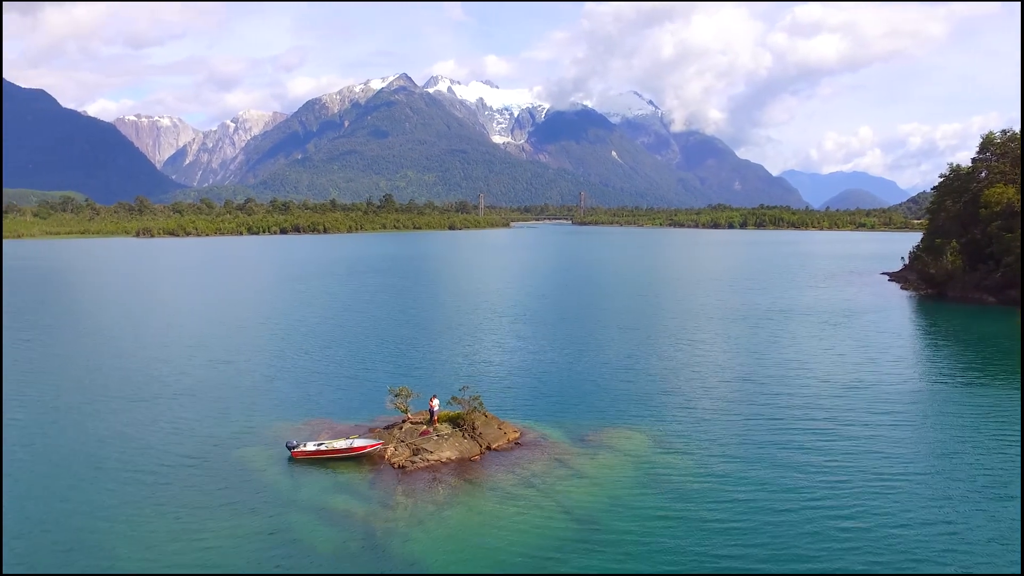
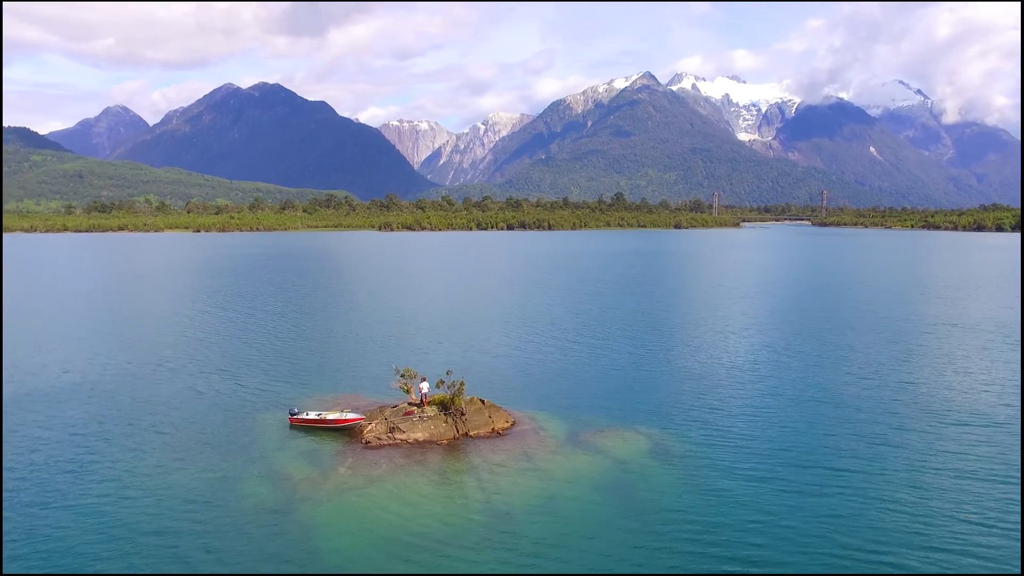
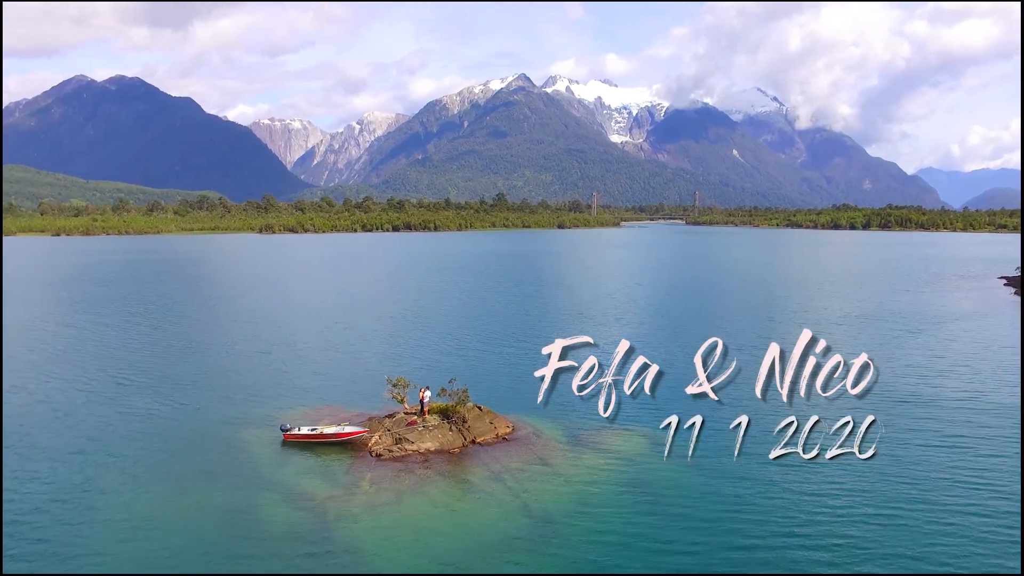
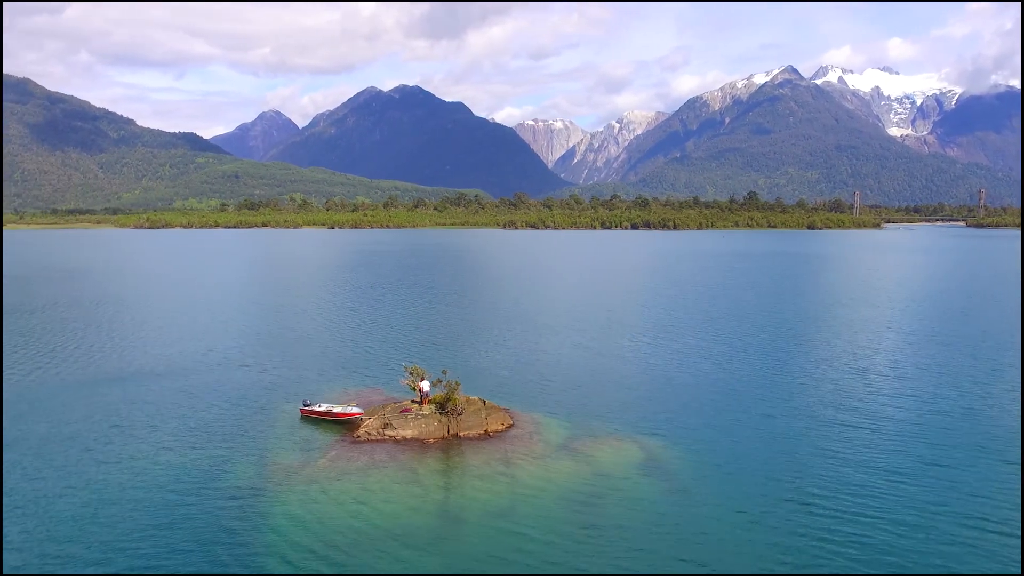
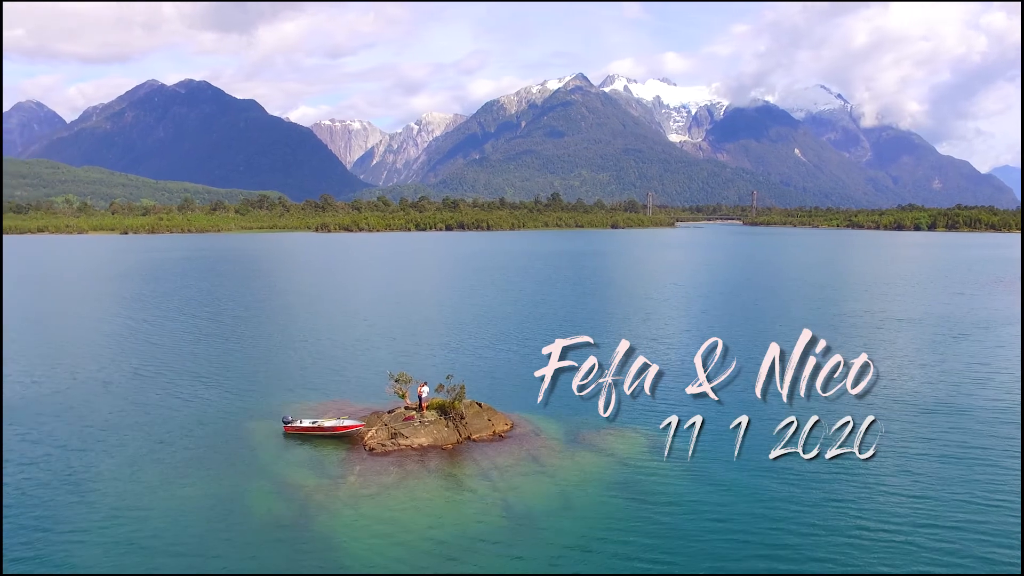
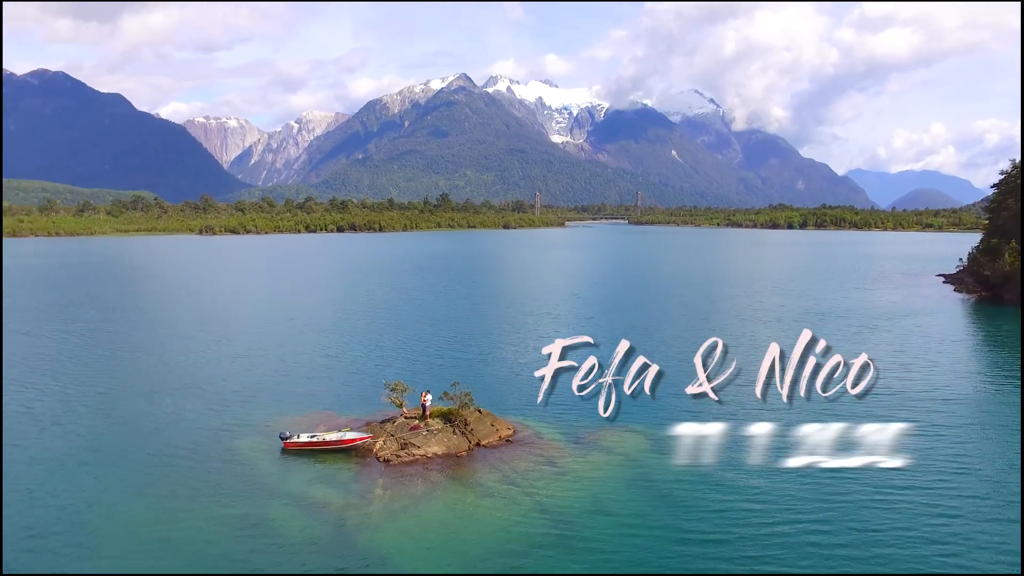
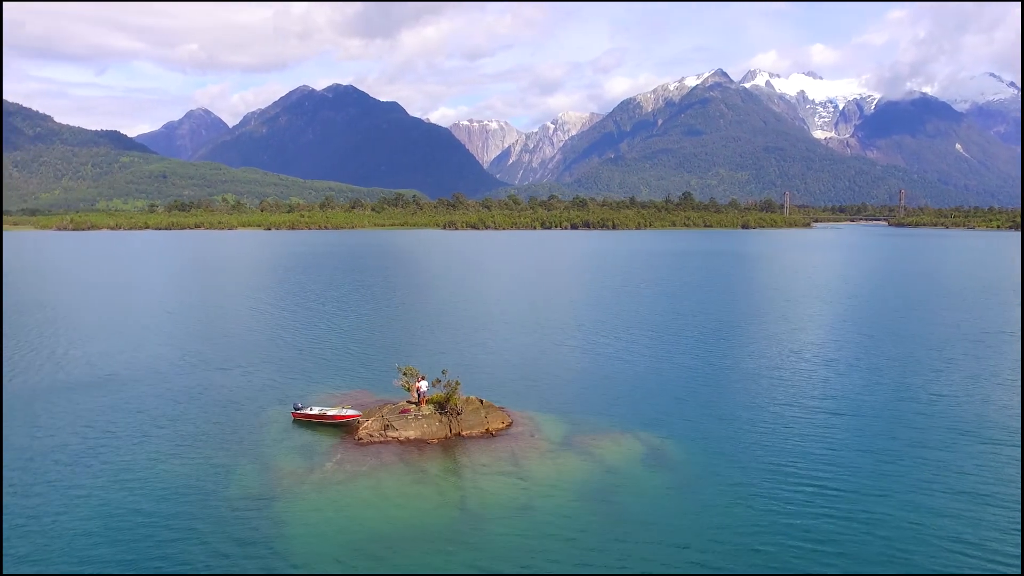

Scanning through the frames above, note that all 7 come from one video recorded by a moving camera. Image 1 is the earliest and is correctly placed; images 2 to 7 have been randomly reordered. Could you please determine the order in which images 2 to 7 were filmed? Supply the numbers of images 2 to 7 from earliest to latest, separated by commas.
6, 3, 5, 2, 7, 4
